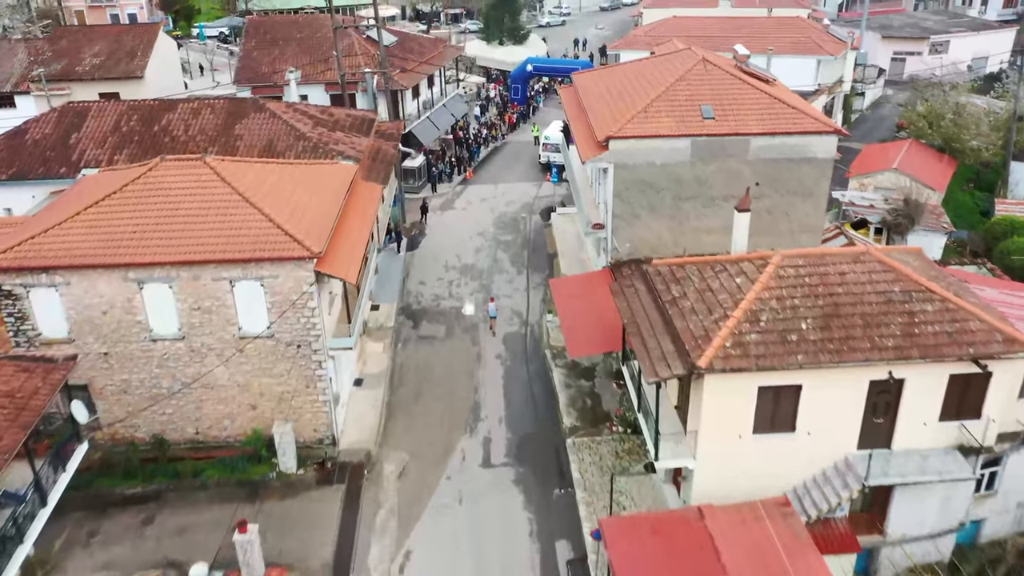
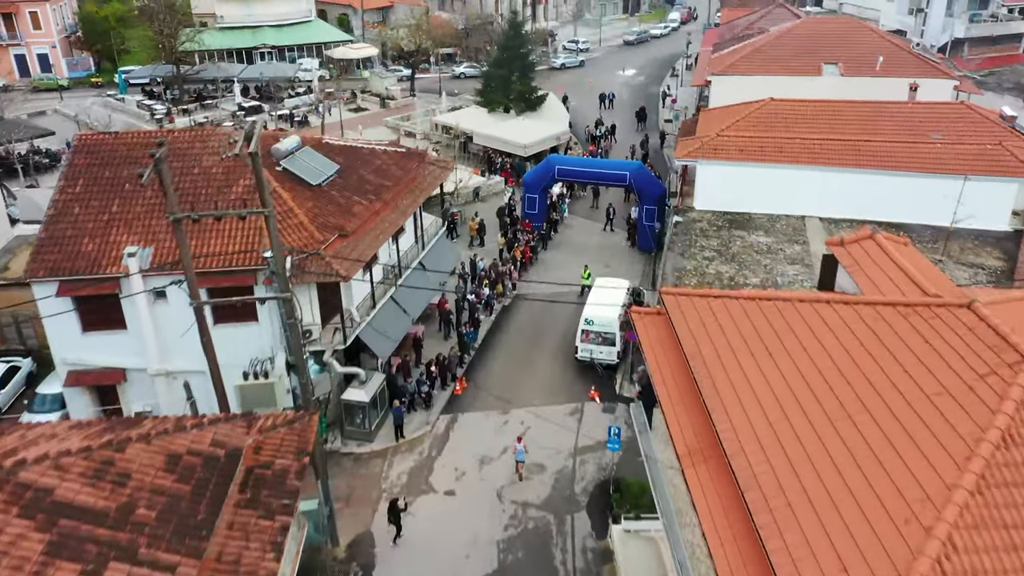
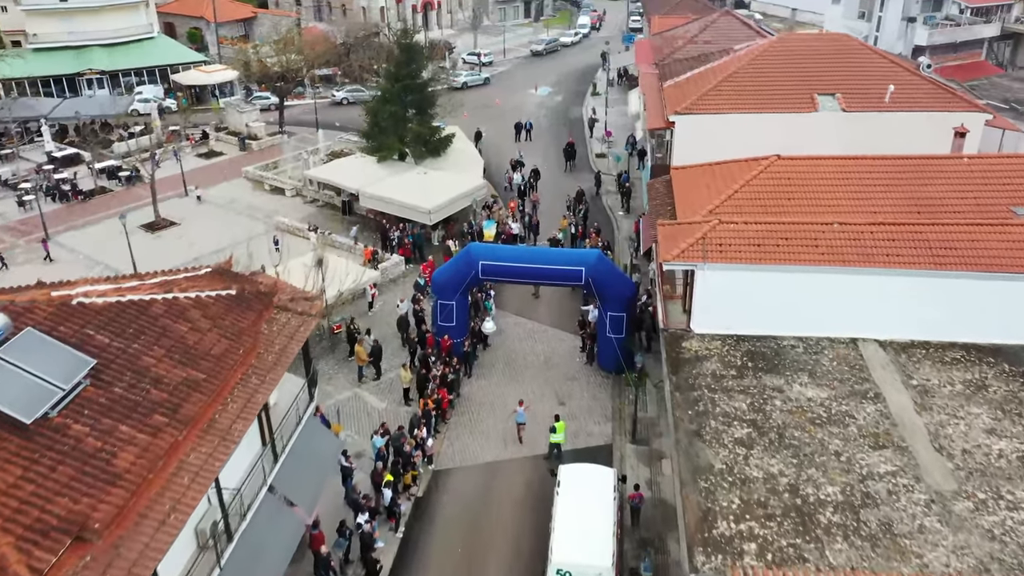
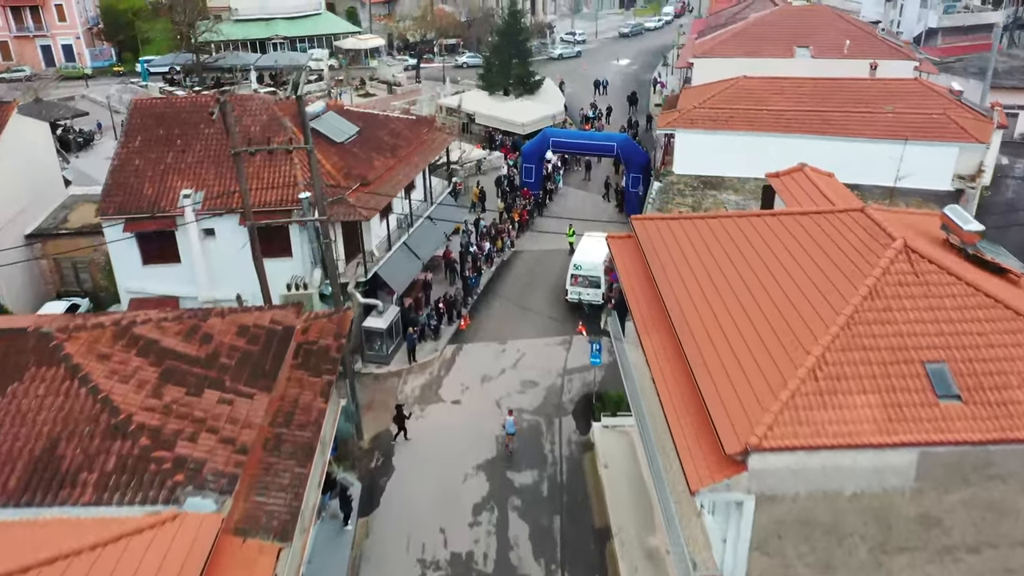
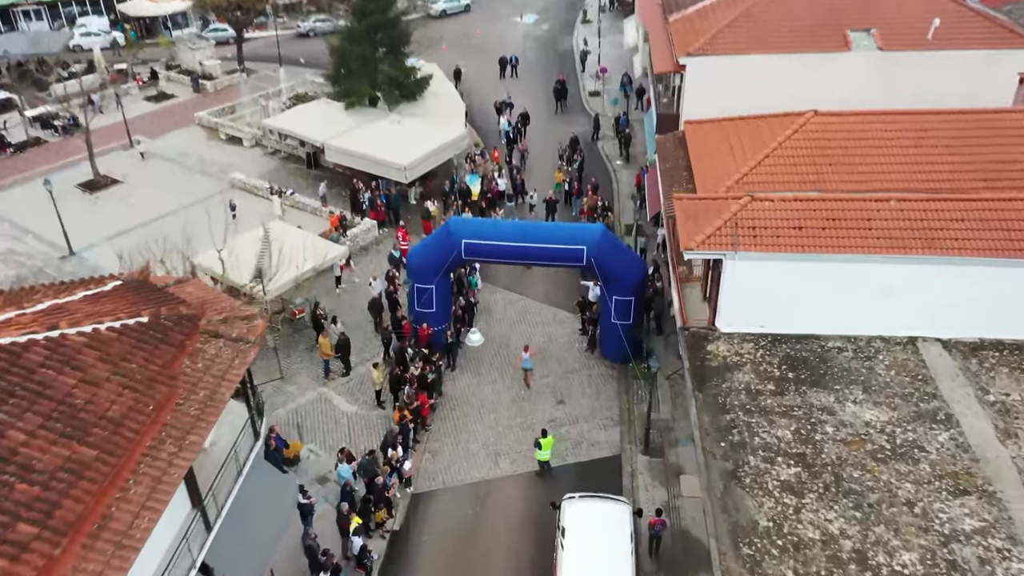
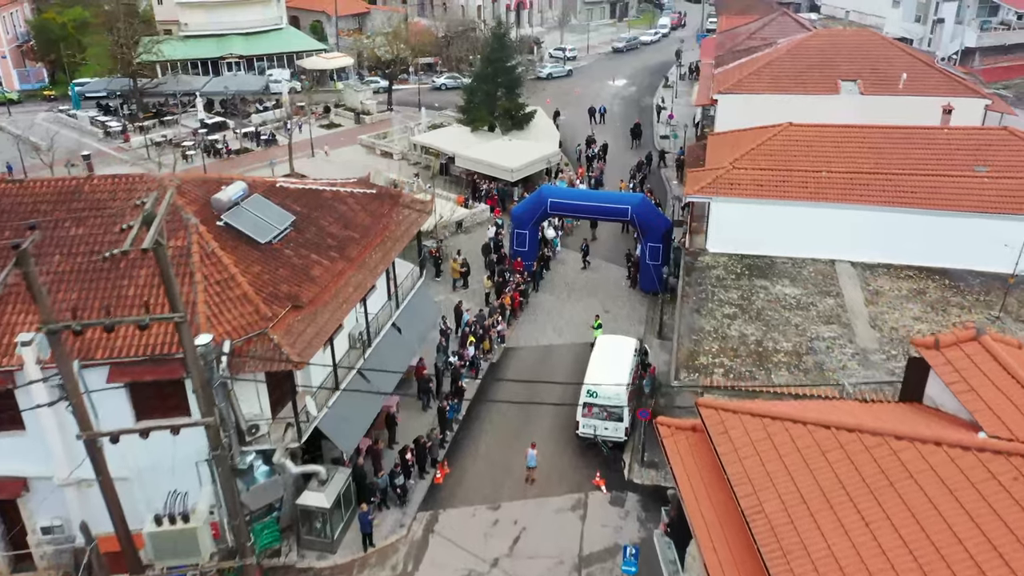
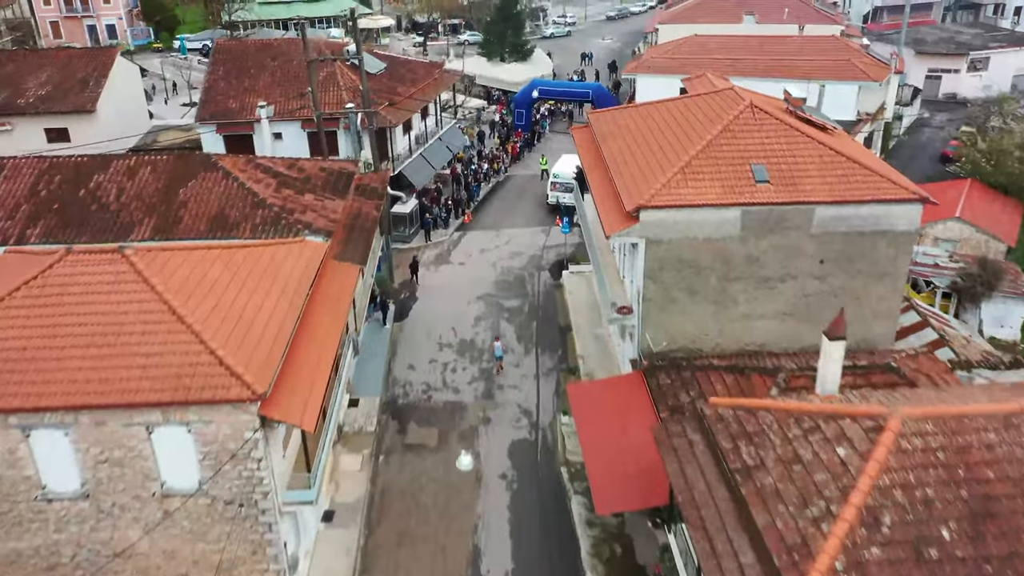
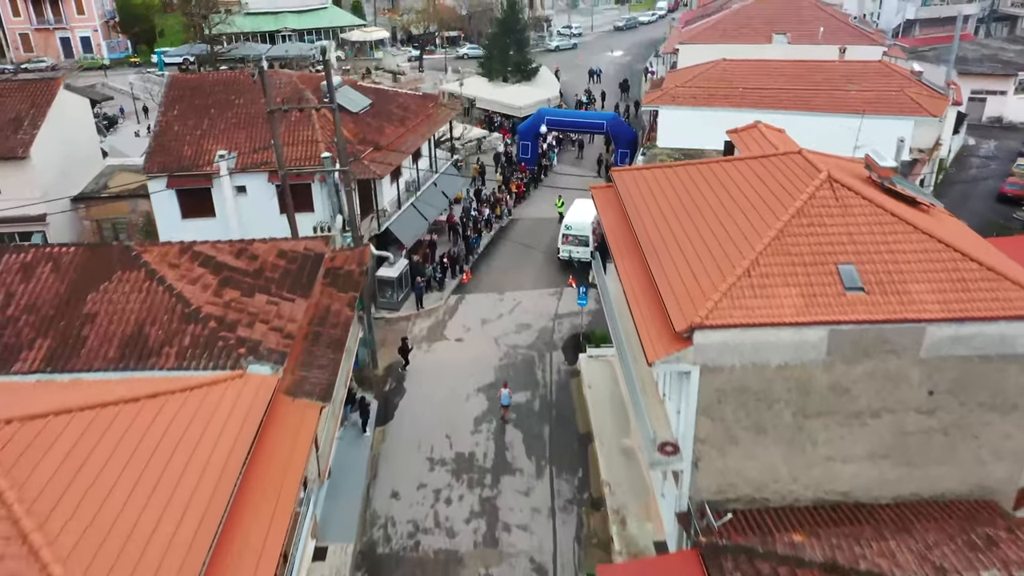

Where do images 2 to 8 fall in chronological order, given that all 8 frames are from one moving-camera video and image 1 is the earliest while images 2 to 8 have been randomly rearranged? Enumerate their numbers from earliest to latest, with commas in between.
7, 8, 4, 2, 6, 3, 5
